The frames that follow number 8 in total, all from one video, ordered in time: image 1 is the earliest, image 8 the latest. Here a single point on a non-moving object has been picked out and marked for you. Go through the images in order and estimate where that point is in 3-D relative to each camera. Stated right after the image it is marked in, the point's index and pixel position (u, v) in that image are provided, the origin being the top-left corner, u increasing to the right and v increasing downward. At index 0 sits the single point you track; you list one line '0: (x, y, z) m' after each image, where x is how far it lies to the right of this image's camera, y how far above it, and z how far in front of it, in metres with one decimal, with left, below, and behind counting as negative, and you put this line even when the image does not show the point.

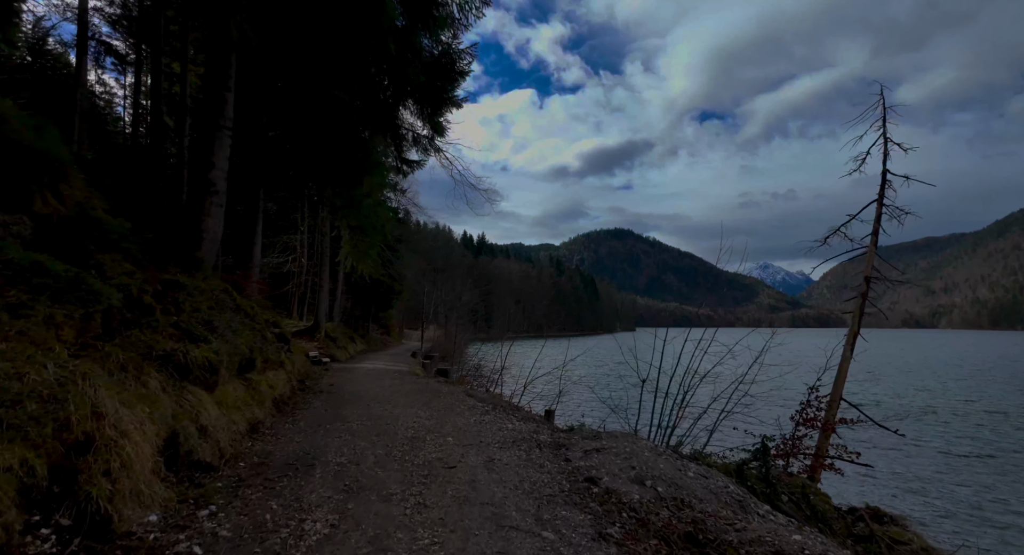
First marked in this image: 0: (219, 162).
0: (-4.5, +1.8, +8.3) m
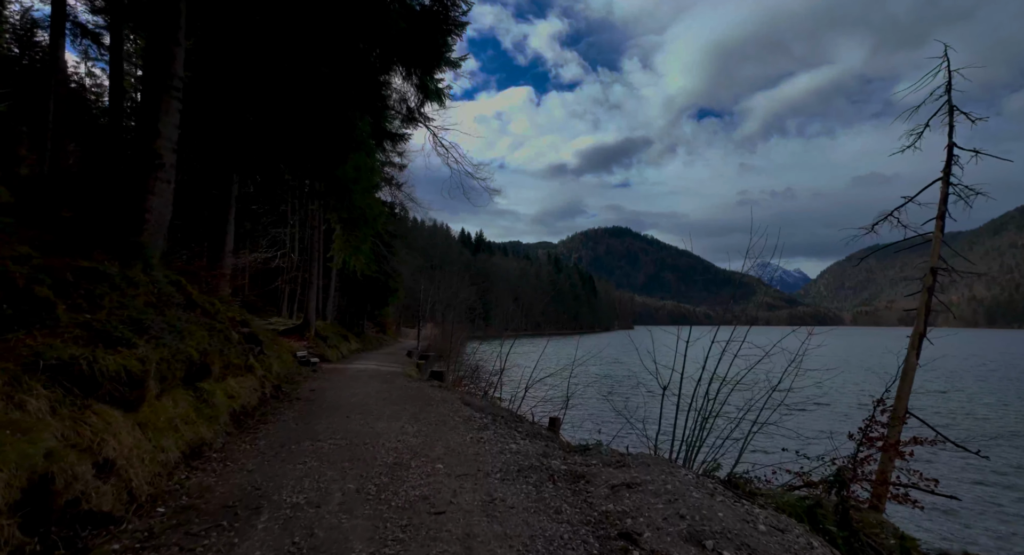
0: (-4.5, +1.9, +7.0) m
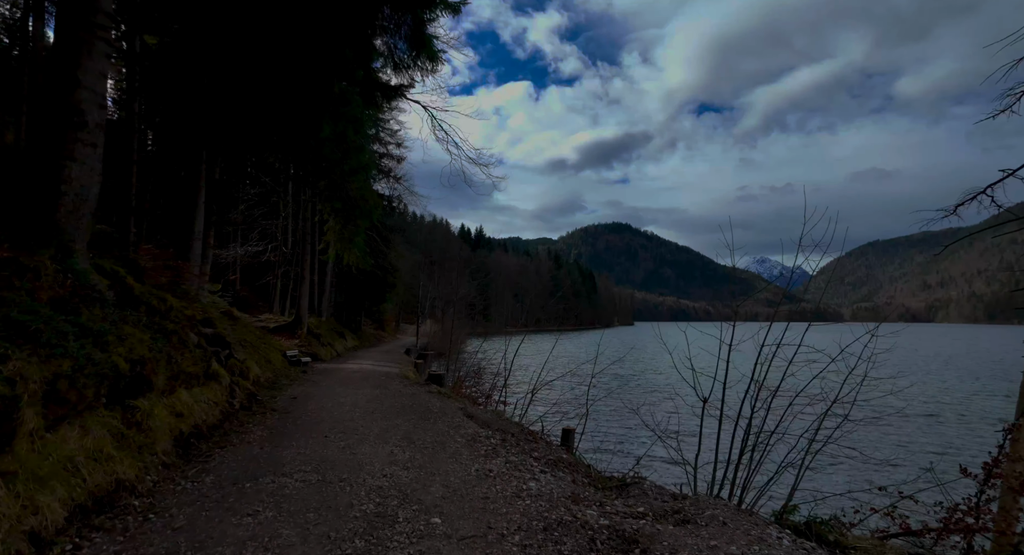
0: (-4.3, +2.0, +5.5) m
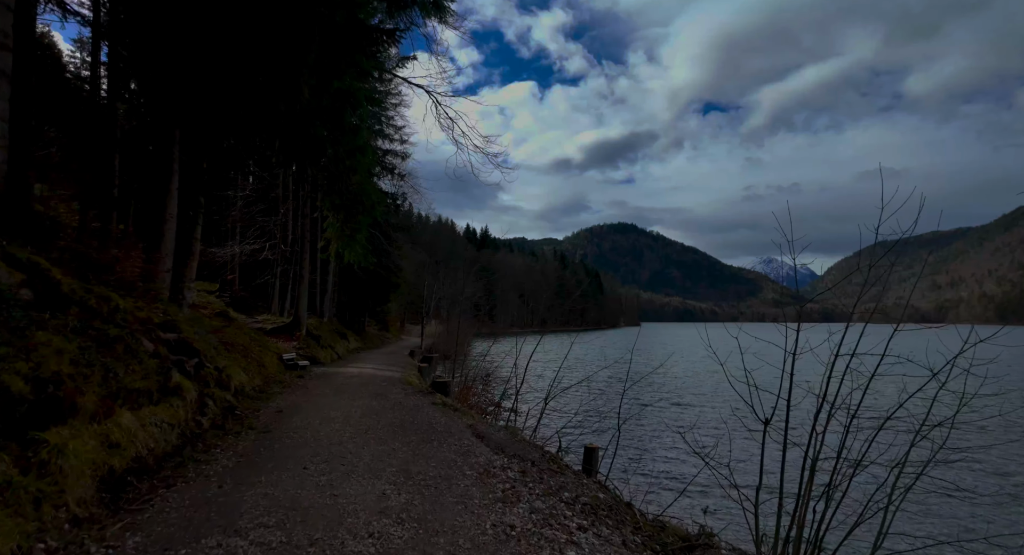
0: (-4.1, +2.1, +4.2) m
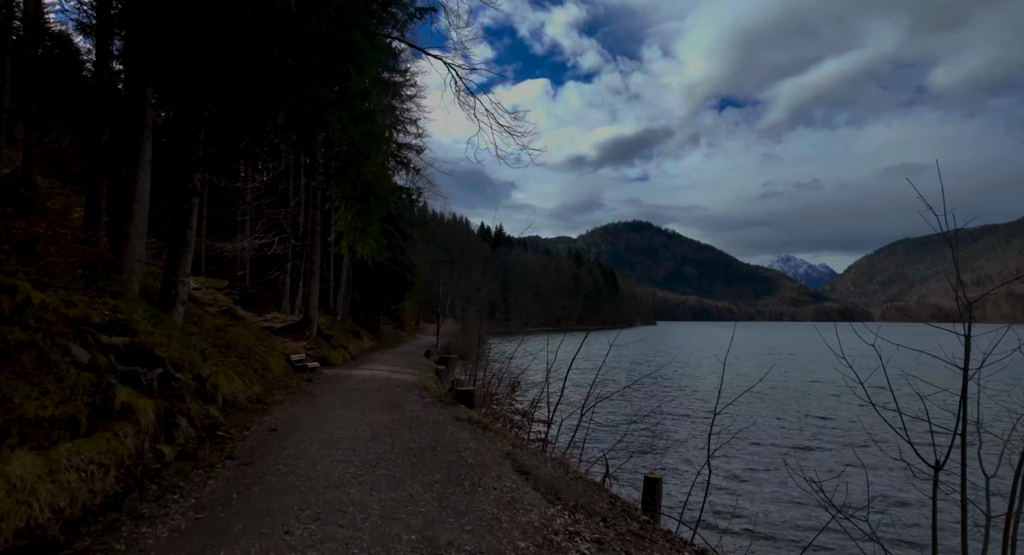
0: (-3.6, +2.2, +2.5) m
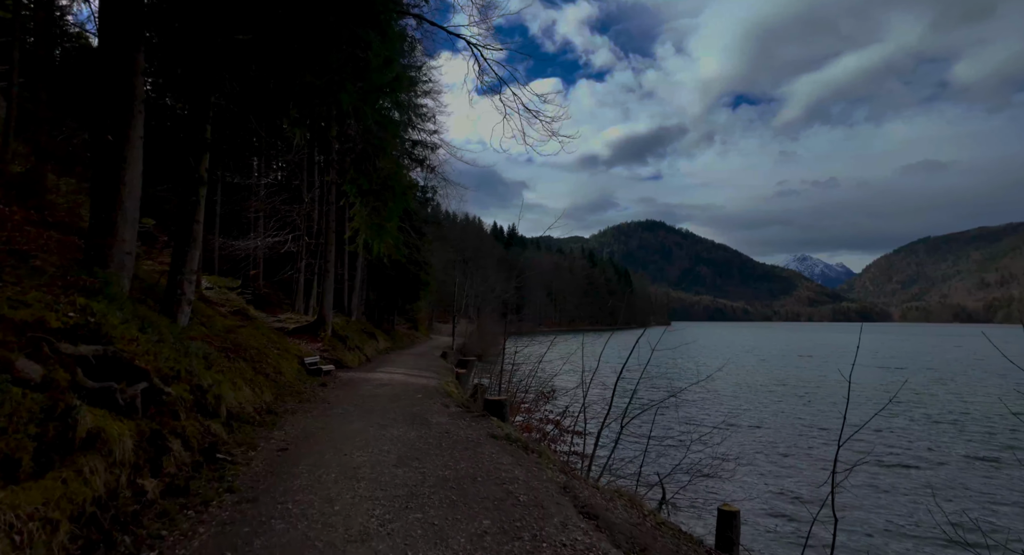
0: (-3.1, +2.3, +1.4) m
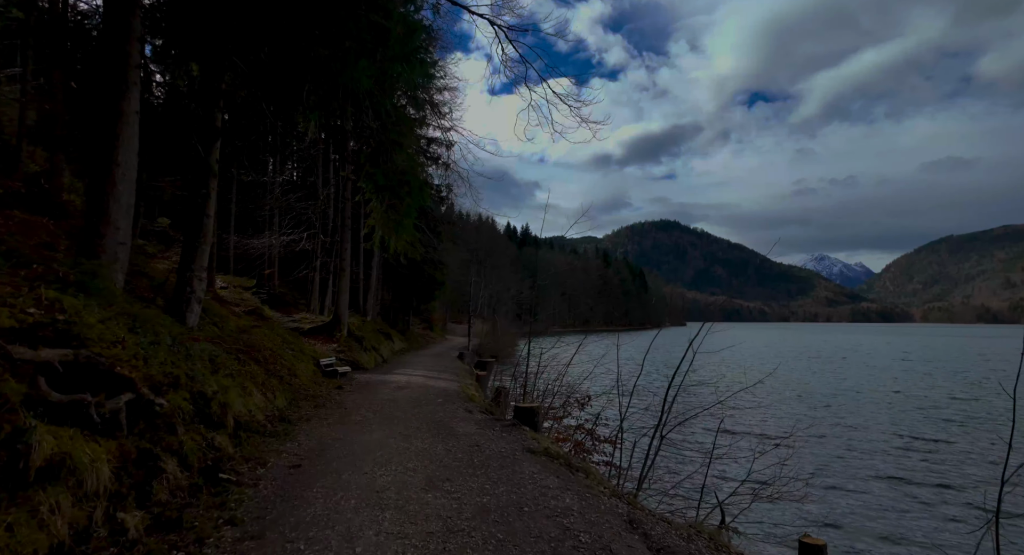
0: (-2.8, +2.3, +0.6) m
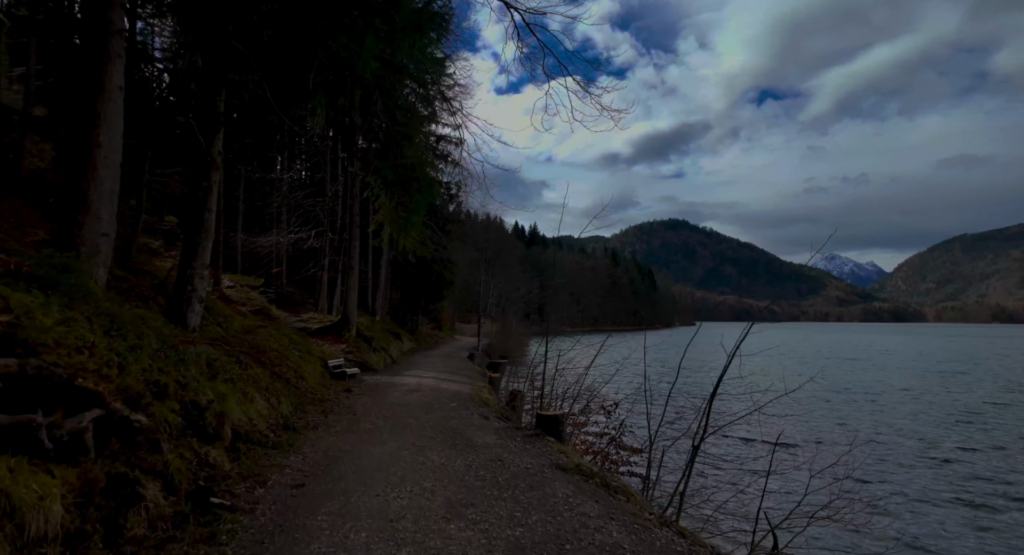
0: (-2.6, +2.4, 0.0) m
